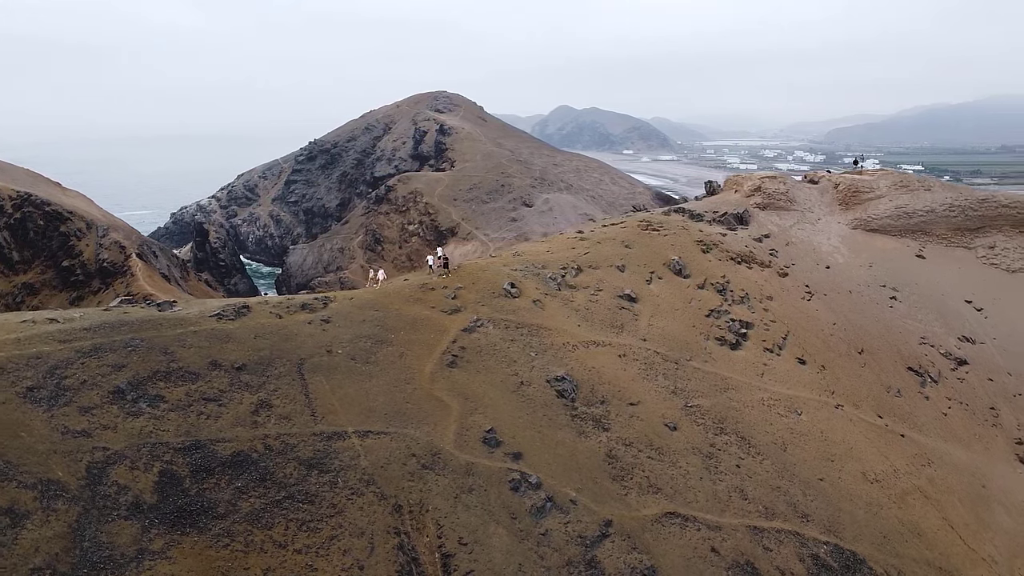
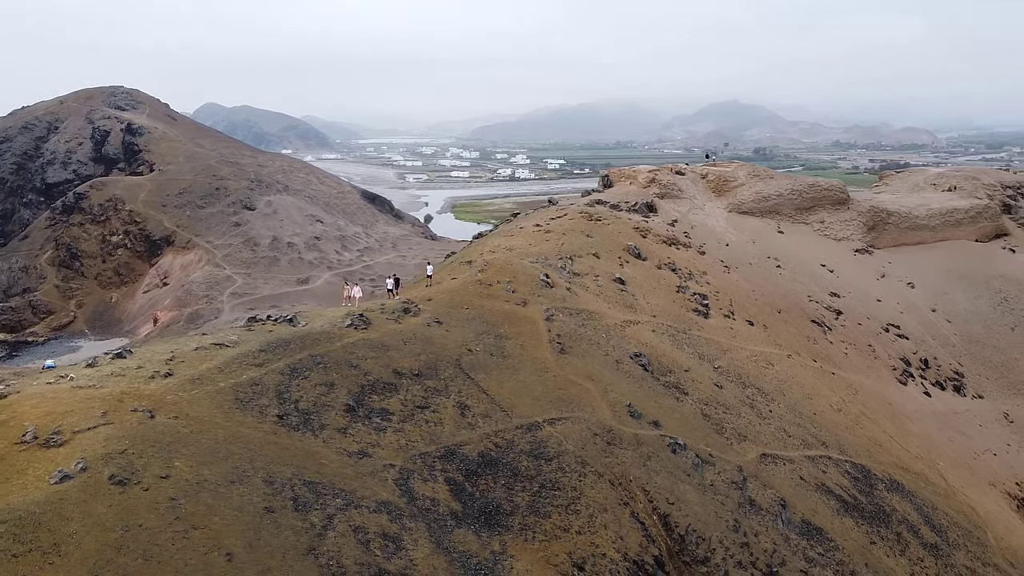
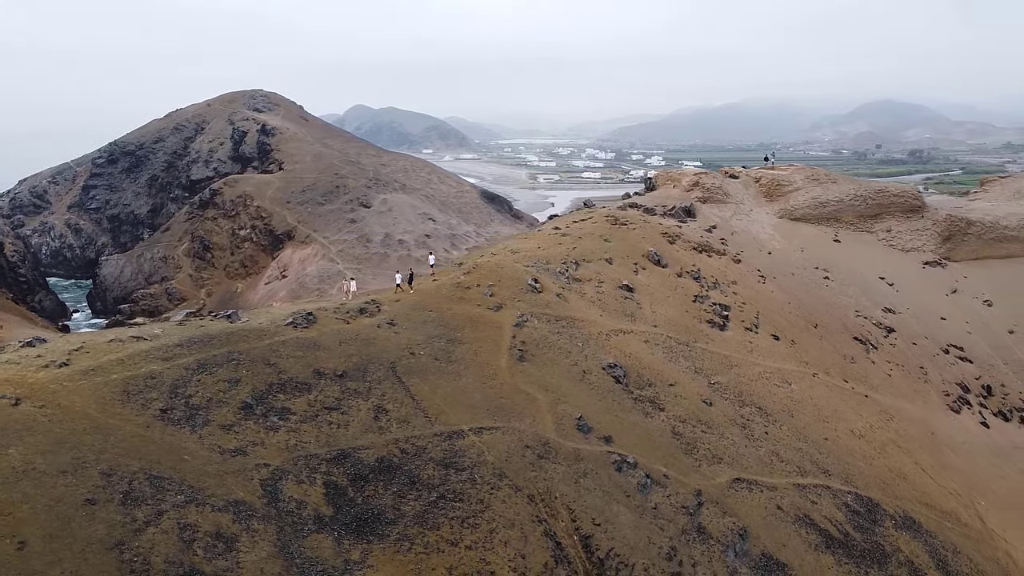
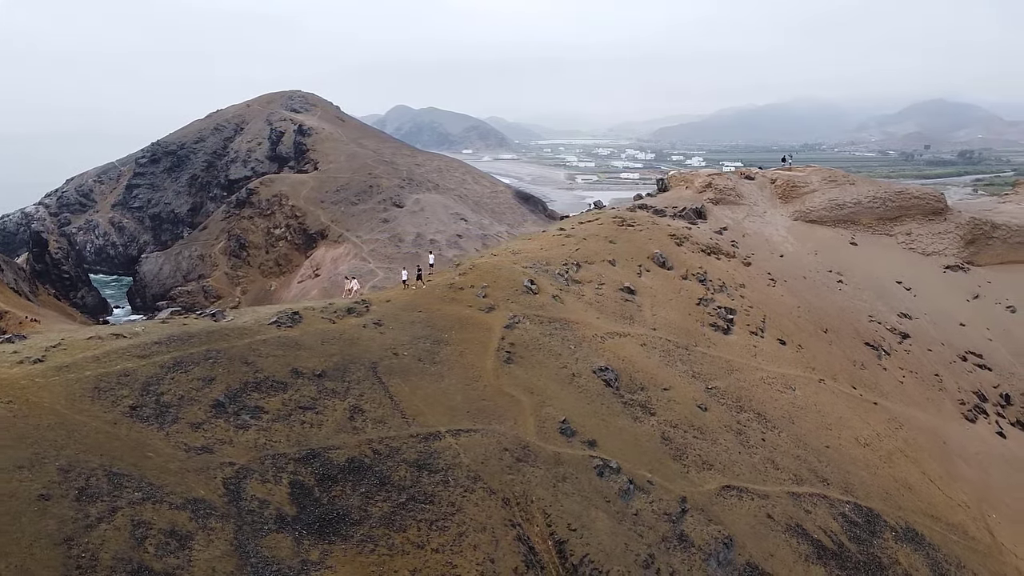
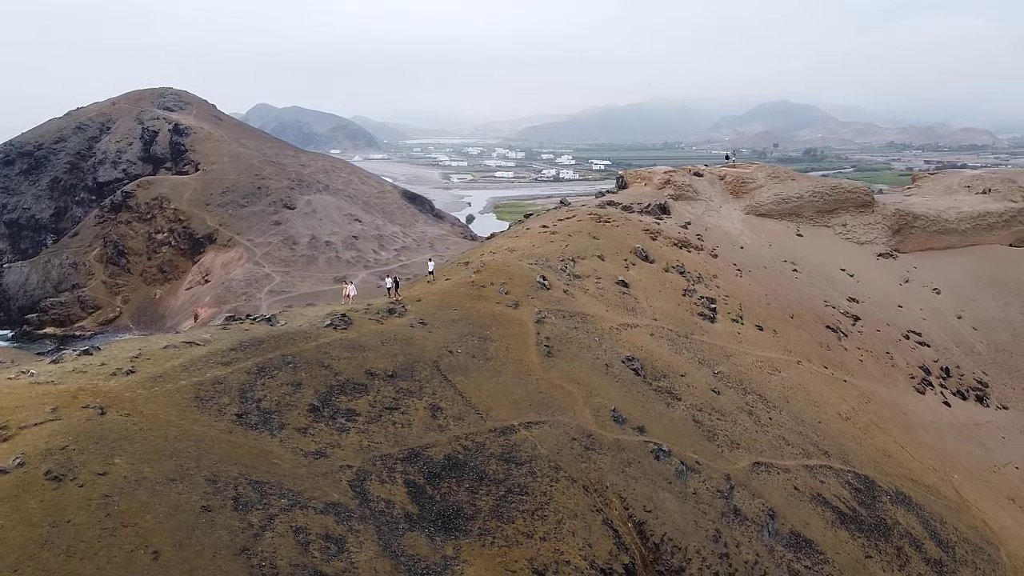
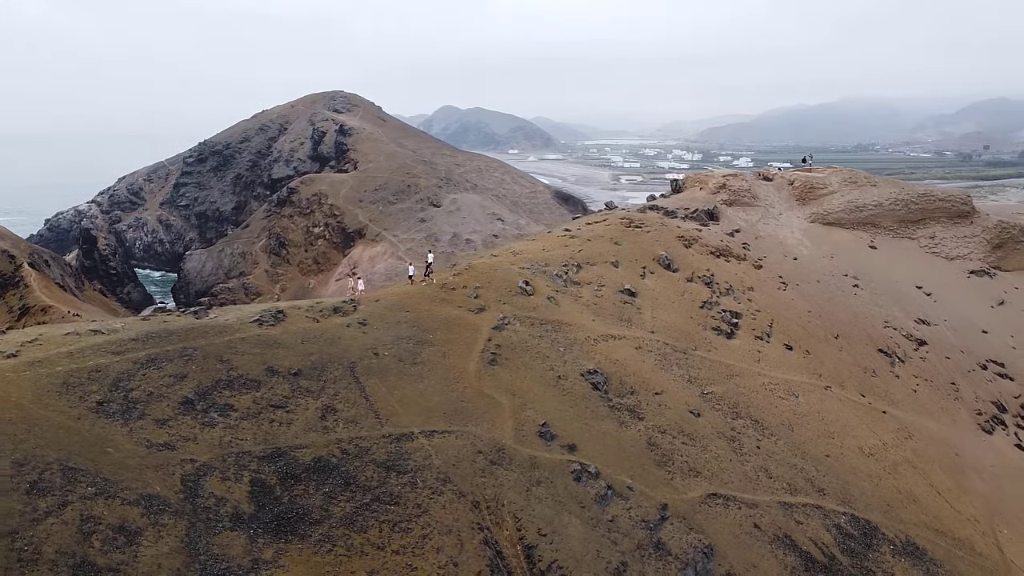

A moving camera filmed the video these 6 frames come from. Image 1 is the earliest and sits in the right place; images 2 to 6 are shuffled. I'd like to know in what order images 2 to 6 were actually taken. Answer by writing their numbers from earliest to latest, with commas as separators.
6, 4, 3, 5, 2
